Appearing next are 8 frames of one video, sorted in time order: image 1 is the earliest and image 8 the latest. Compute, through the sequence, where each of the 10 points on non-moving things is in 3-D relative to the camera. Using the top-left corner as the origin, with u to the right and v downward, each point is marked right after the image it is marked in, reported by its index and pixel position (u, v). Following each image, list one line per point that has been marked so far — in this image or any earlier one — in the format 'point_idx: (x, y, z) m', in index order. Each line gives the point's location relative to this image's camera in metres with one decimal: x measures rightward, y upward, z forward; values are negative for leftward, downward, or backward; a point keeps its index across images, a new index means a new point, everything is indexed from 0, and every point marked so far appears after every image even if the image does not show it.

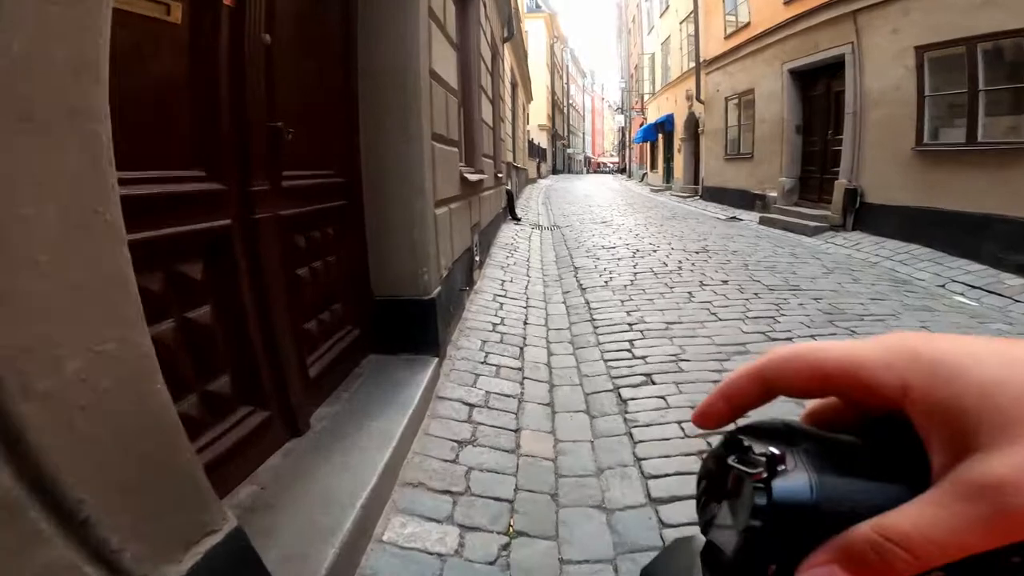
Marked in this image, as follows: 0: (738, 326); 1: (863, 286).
0: (+1.8, -0.3, +4.5) m
1: (+3.1, 0.0, +5.4) m
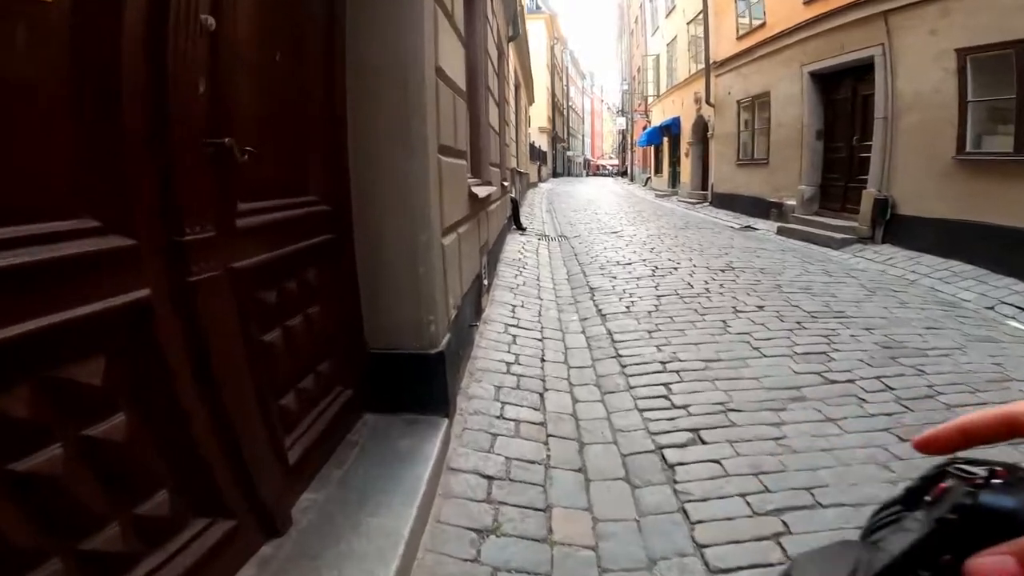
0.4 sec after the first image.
0: (+1.9, -0.5, +4.0) m
1: (+3.2, -0.2, +4.8) m
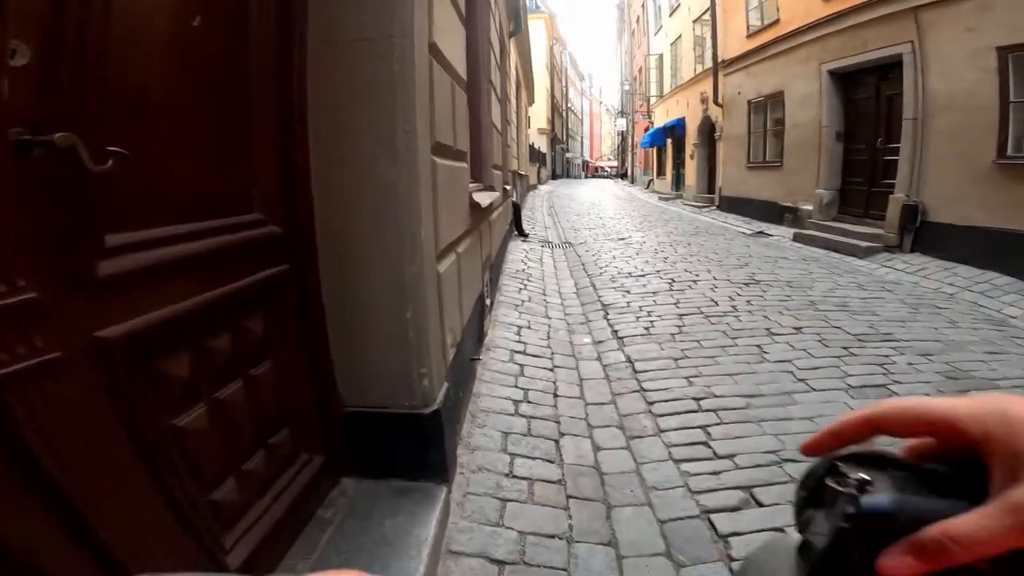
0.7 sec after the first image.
0: (+1.9, -0.6, +3.5) m
1: (+3.2, -0.3, +4.3) m
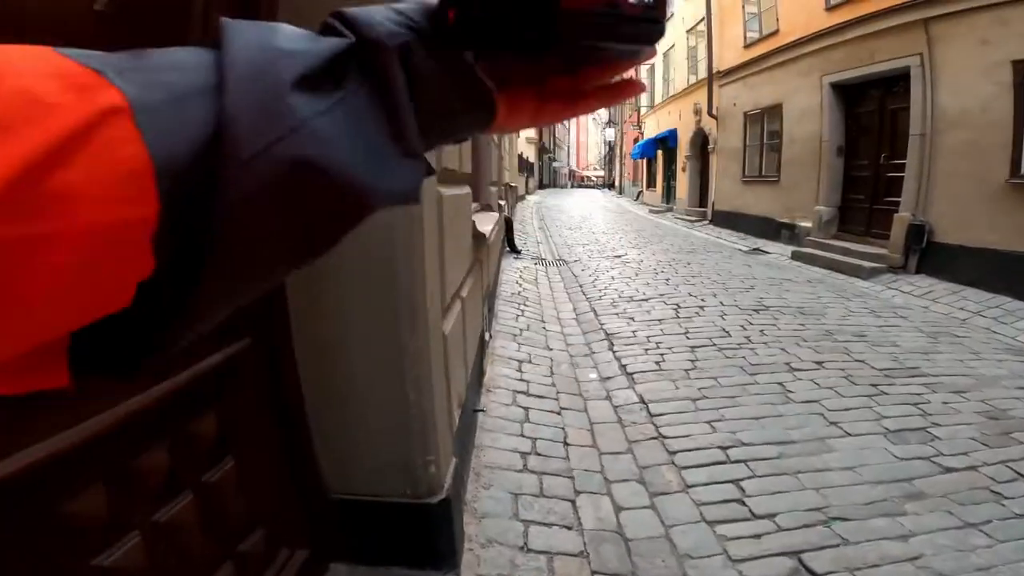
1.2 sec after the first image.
0: (+1.9, -0.8, +3.2) m
1: (+3.2, -0.5, +4.1) m
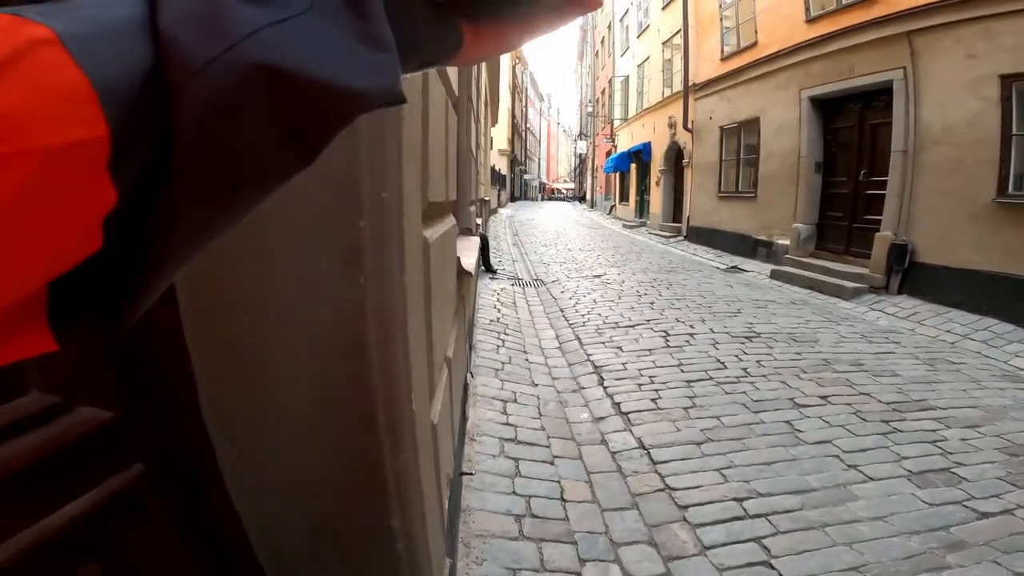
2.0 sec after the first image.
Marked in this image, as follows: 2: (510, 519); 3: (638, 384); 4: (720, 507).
0: (+1.9, -1.0, +2.9) m
1: (+3.1, -0.7, +3.9) m
2: (0.0, -1.0, +2.6) m
3: (+0.8, -0.6, +4.0) m
4: (+1.0, -1.0, +2.8) m
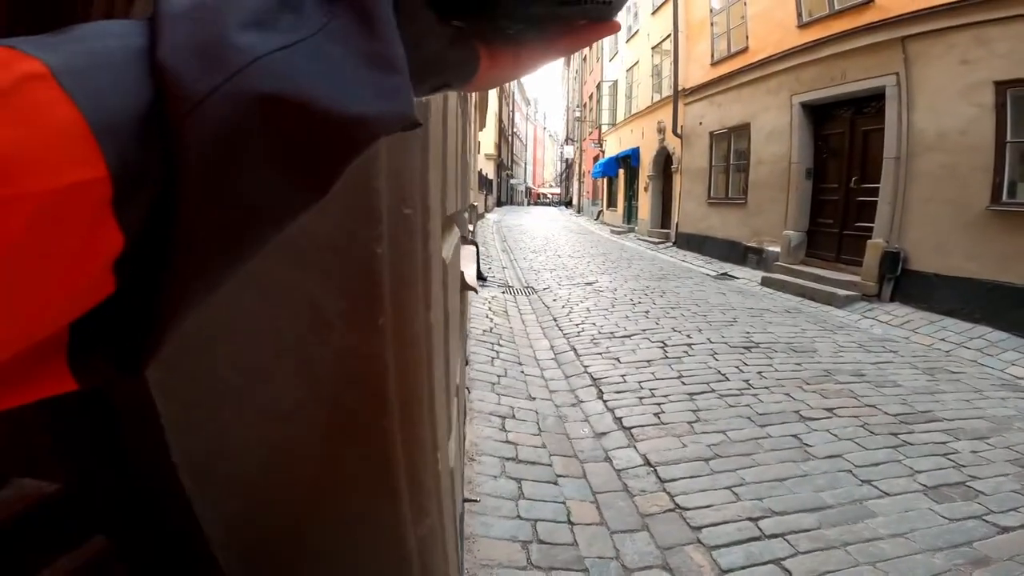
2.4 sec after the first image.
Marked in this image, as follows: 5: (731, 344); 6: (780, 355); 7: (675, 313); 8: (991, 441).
0: (+1.9, -1.0, +2.8) m
1: (+3.1, -0.7, +3.9) m
2: (0.0, -1.1, +2.5) m
3: (+0.8, -0.7, +3.8) m
4: (+1.0, -1.1, +2.7) m
5: (+1.8, -0.5, +5.0) m
6: (+2.1, -0.5, +4.7) m
7: (+1.6, -0.2, +6.0) m
8: (+2.7, -0.9, +3.4) m
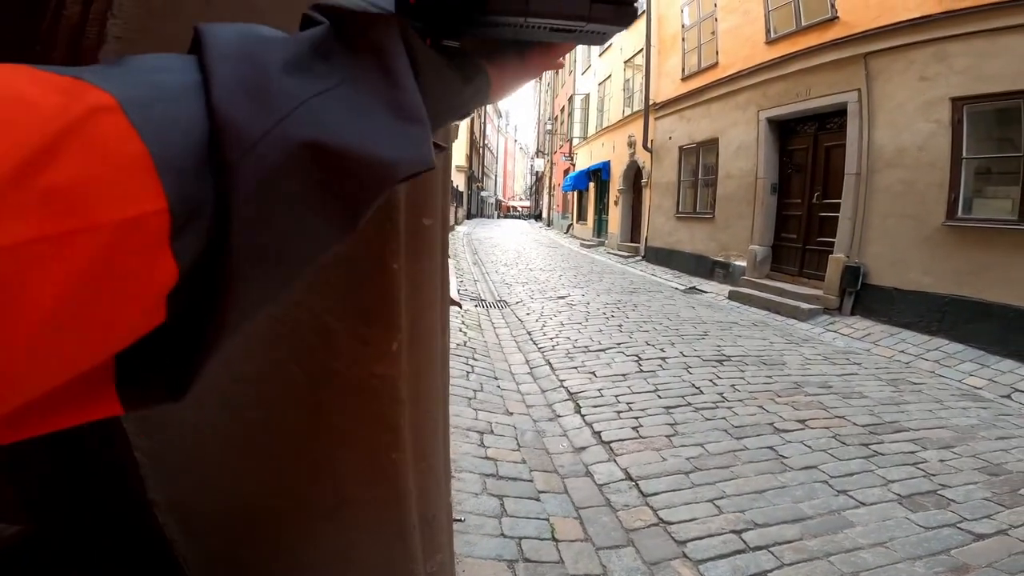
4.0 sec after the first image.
0: (+1.8, -1.1, +2.8) m
1: (+2.9, -0.8, +4.0) m
2: (0.0, -1.1, +2.4) m
3: (+0.7, -0.8, +3.8) m
4: (+0.9, -1.1, +2.7) m
5: (+1.6, -0.6, +5.1) m
6: (+1.9, -0.6, +4.8) m
7: (+1.3, -0.4, +6.0) m
8: (+2.5, -0.9, +3.5) m
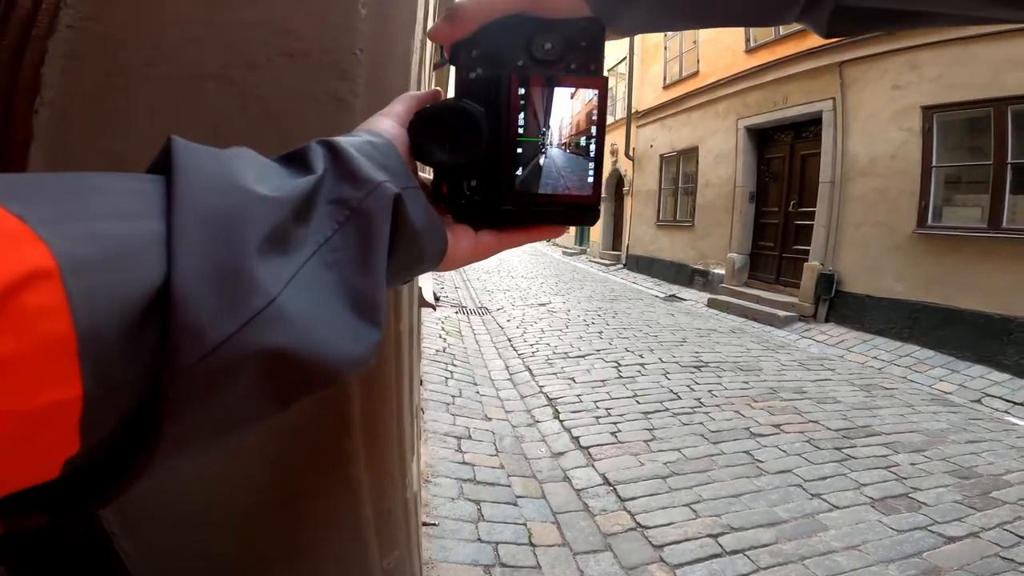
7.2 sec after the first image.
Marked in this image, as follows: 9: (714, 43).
0: (+1.7, -1.1, +2.9) m
1: (+2.8, -0.9, +4.1) m
2: (-0.1, -1.1, +2.4) m
3: (+0.5, -0.8, +3.8) m
4: (+0.8, -1.1, +2.7) m
5: (+1.4, -0.6, +5.1) m
6: (+1.7, -0.7, +4.8) m
7: (+1.1, -0.5, +6.0) m
8: (+2.4, -1.0, +3.5) m
9: (+3.1, +3.8, +9.5) m
